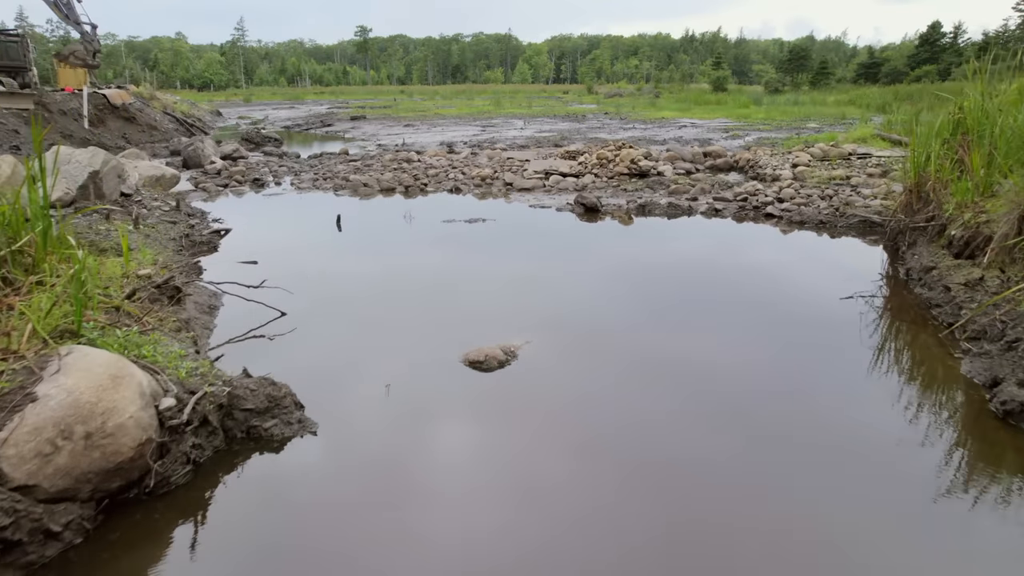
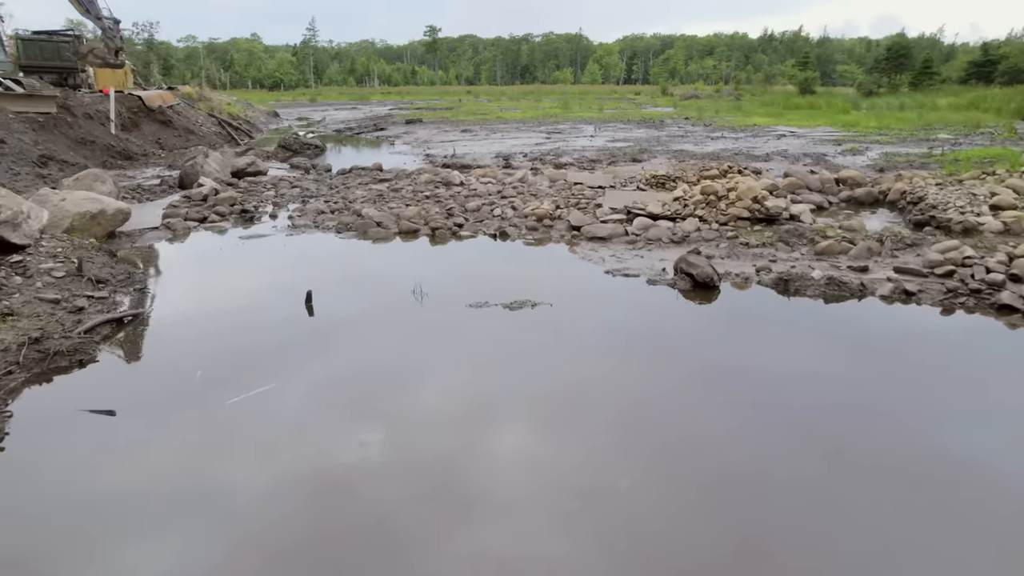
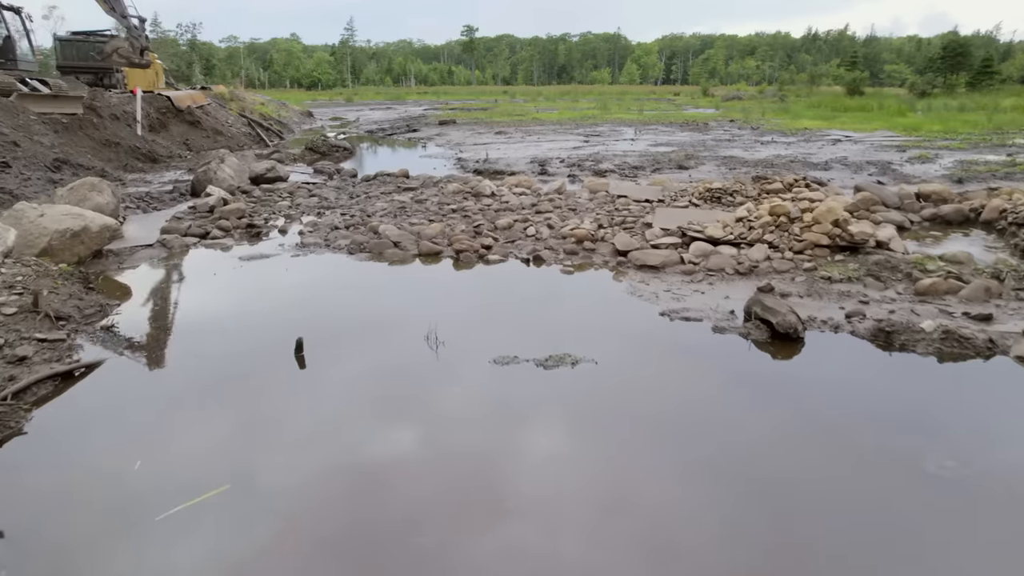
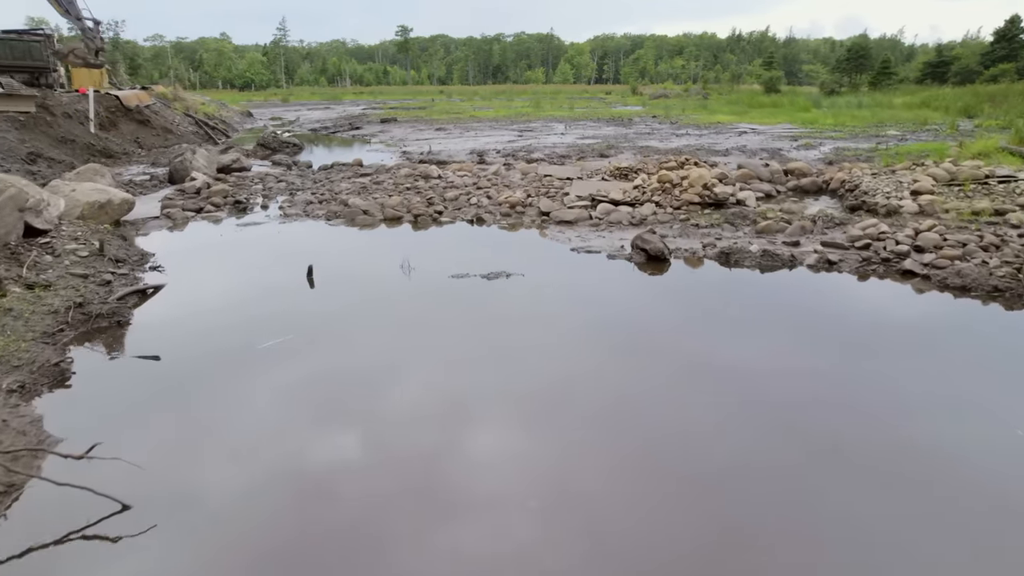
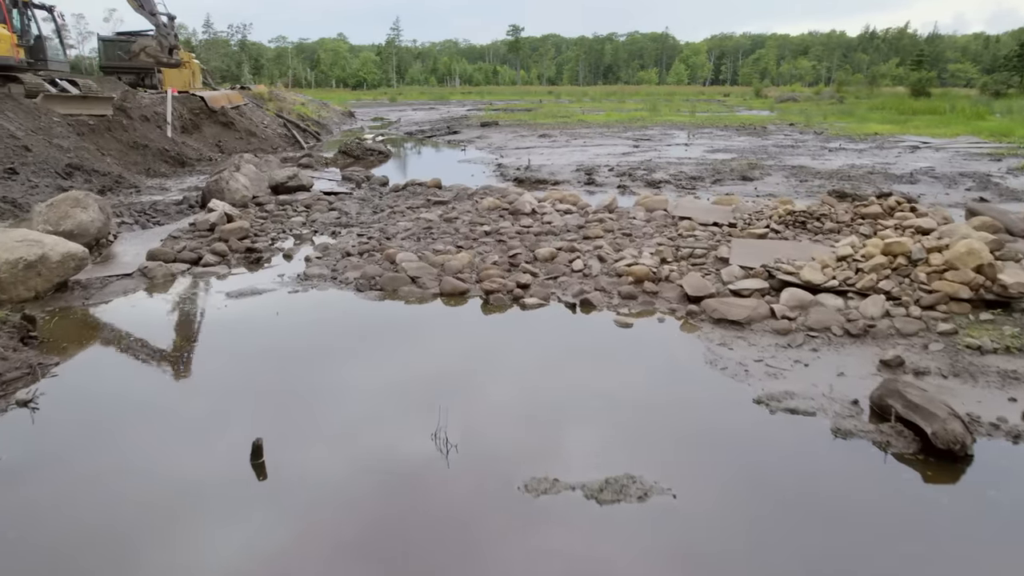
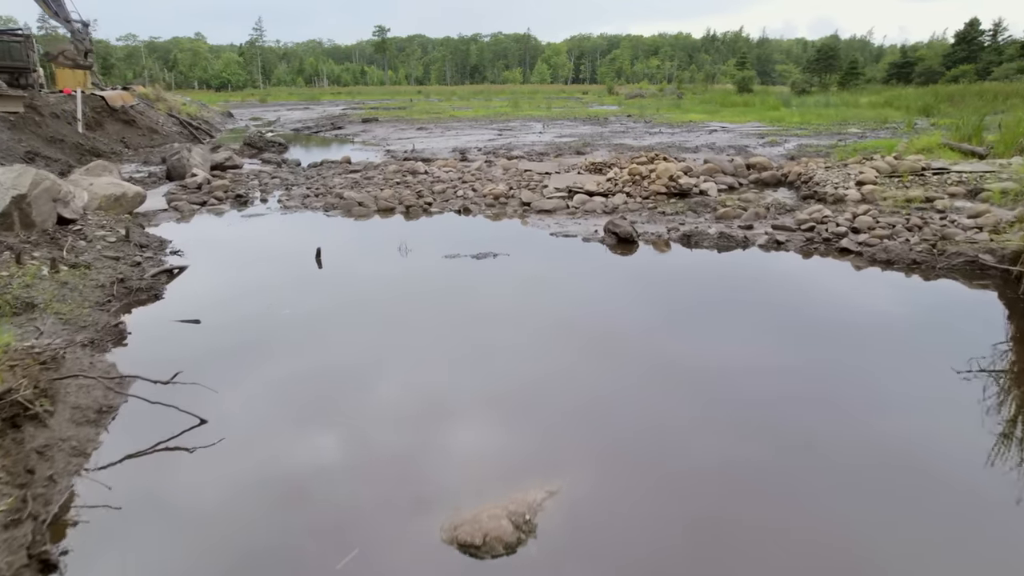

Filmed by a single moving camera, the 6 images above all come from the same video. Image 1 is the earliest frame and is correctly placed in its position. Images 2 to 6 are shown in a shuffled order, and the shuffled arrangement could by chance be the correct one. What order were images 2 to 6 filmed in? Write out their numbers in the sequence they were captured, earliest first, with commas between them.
6, 4, 2, 3, 5
